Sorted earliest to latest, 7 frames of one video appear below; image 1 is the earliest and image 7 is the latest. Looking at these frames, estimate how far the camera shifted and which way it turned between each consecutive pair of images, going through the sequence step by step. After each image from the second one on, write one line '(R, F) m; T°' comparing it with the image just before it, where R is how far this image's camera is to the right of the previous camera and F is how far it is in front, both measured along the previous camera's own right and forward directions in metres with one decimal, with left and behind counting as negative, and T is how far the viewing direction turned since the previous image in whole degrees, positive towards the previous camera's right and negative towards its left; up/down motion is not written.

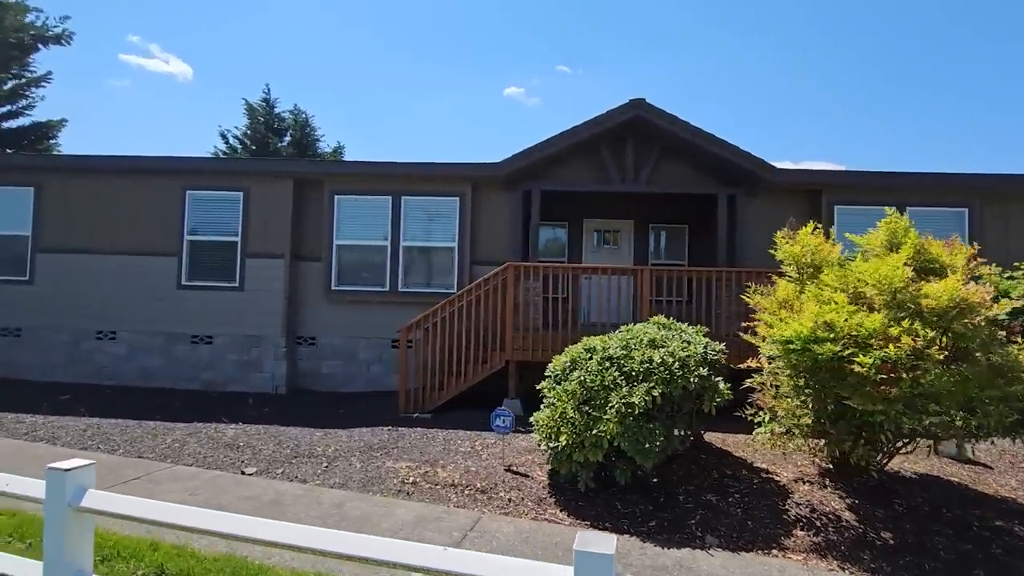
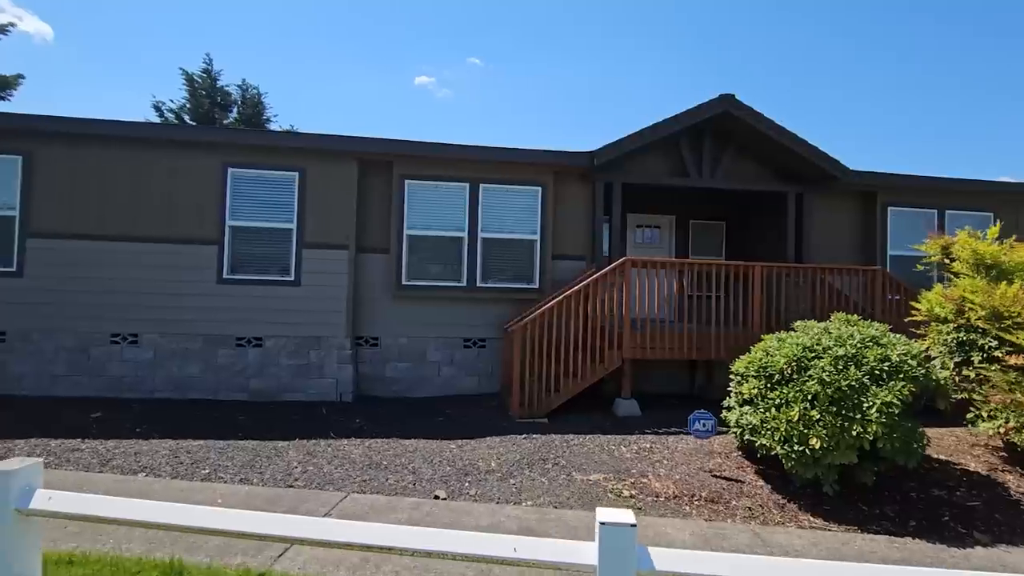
(-3.2, +0.8) m; +10°
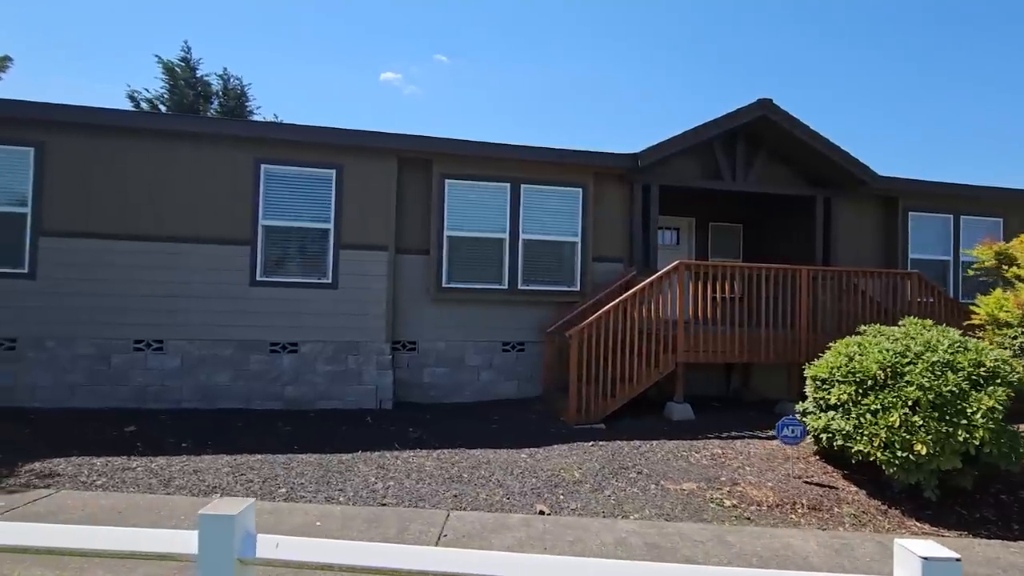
(-1.3, +0.2) m; +4°
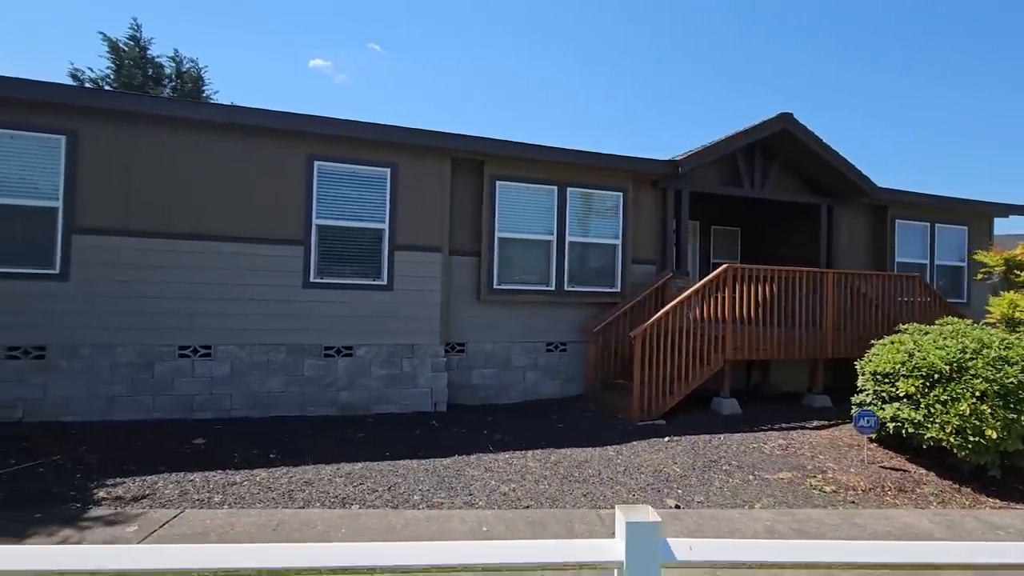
(-2.0, 0.0) m; +7°
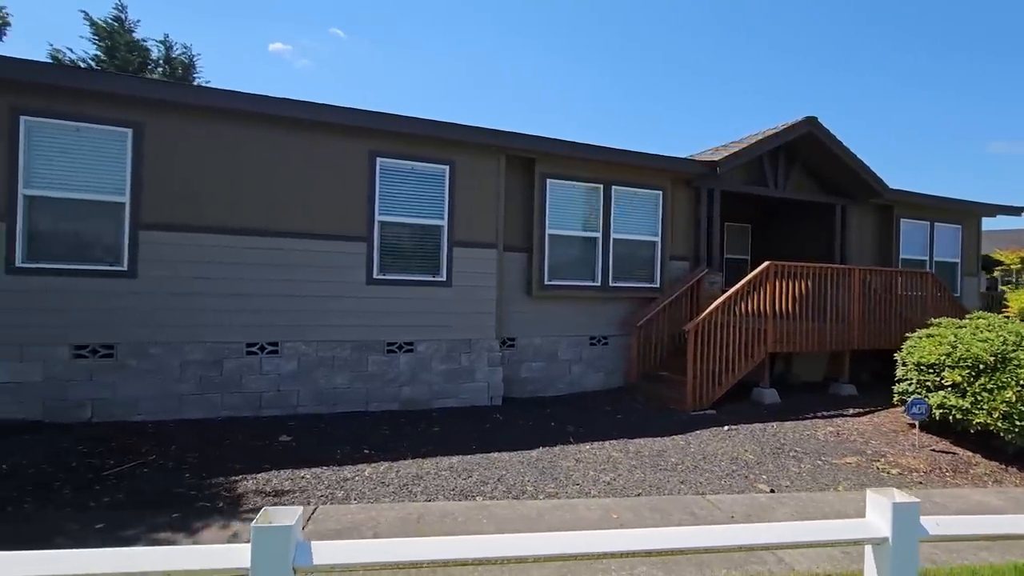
(-1.5, -0.2) m; +4°
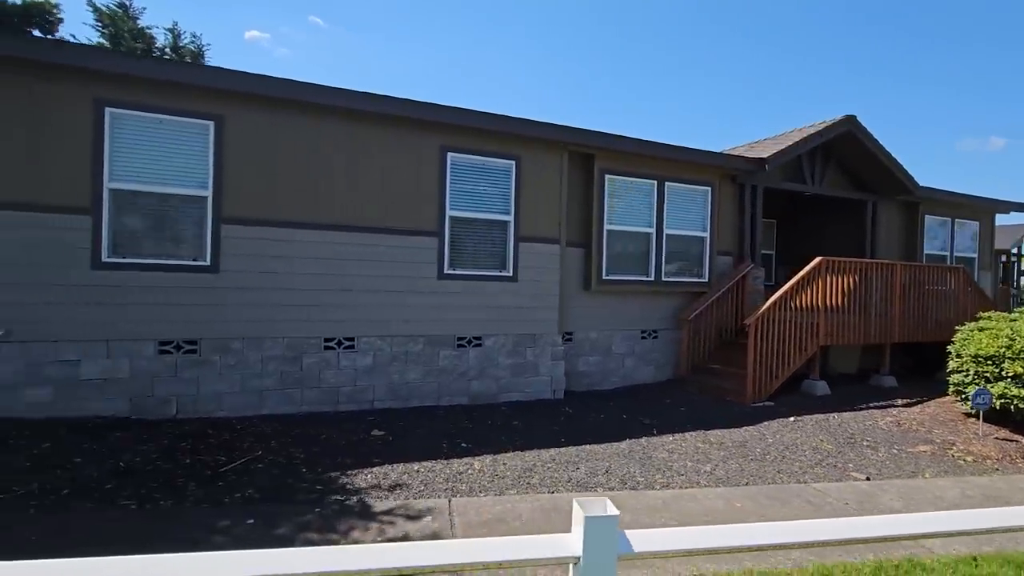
(-1.4, -0.1) m; +2°
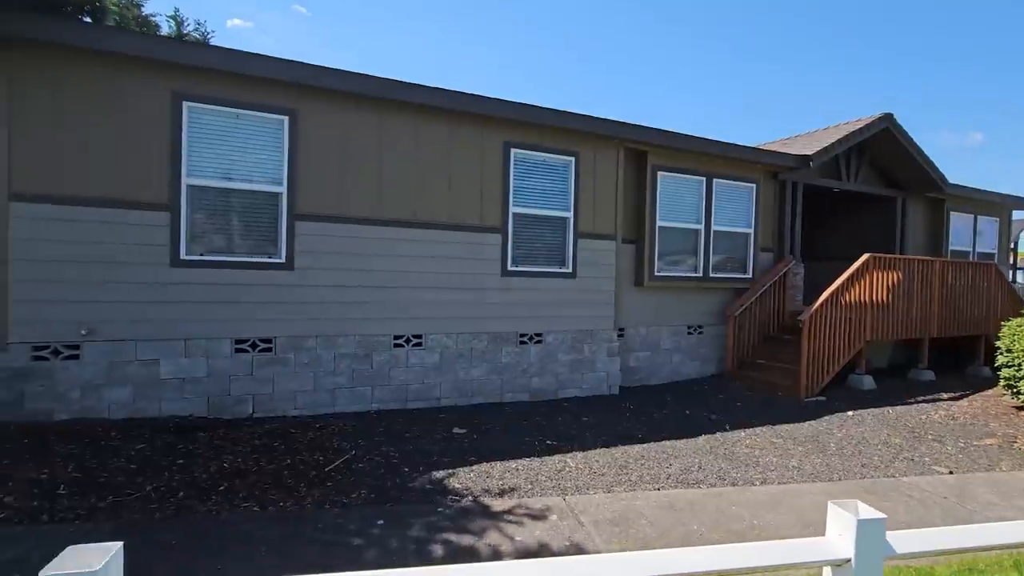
(-1.2, 0.0) m; +1°
